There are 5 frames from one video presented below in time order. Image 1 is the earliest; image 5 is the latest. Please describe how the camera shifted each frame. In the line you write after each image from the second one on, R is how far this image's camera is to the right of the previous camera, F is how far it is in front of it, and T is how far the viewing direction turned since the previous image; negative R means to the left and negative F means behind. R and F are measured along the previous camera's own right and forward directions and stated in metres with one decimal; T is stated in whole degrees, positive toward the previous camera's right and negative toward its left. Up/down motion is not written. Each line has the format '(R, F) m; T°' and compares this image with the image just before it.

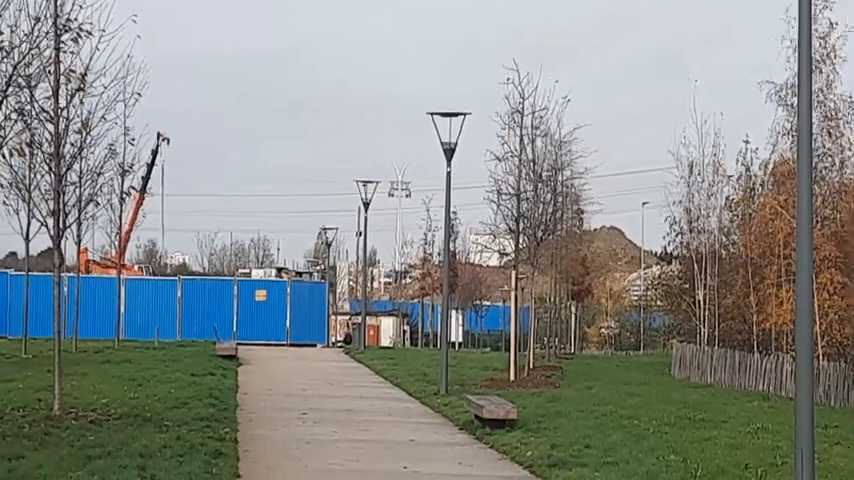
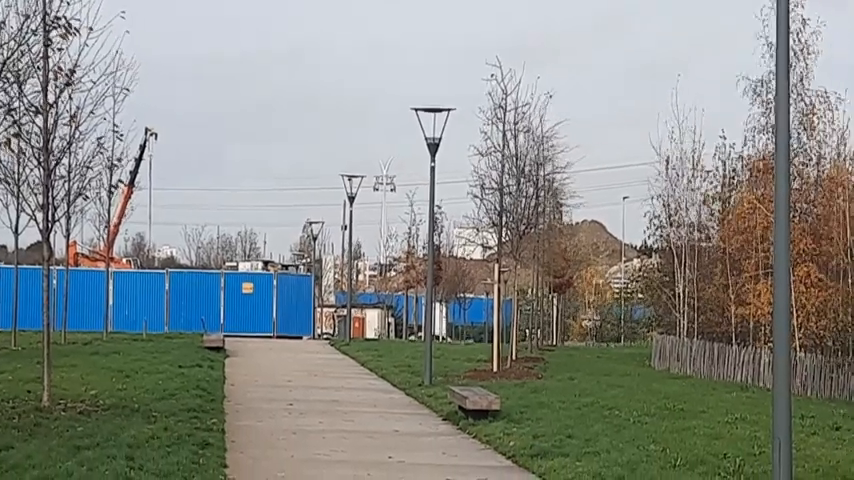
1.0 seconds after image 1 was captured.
(+0.1, -0.2) m; 0°
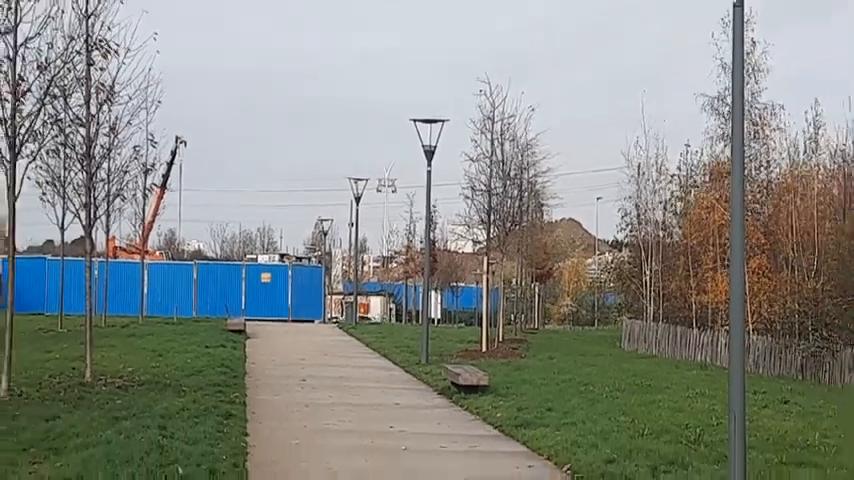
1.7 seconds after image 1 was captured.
(+0.3, -1.9) m; -1°
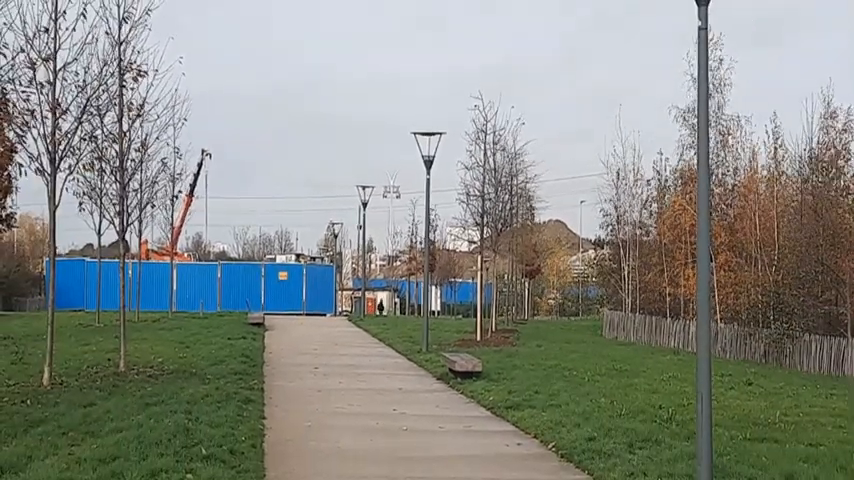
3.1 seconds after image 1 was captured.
(+0.5, -1.8) m; -2°
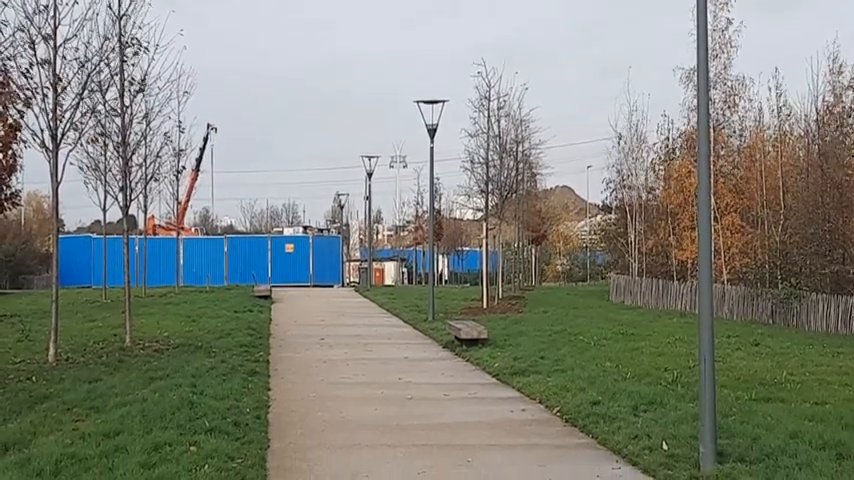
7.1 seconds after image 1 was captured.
(+0.4, +0.1) m; -1°
